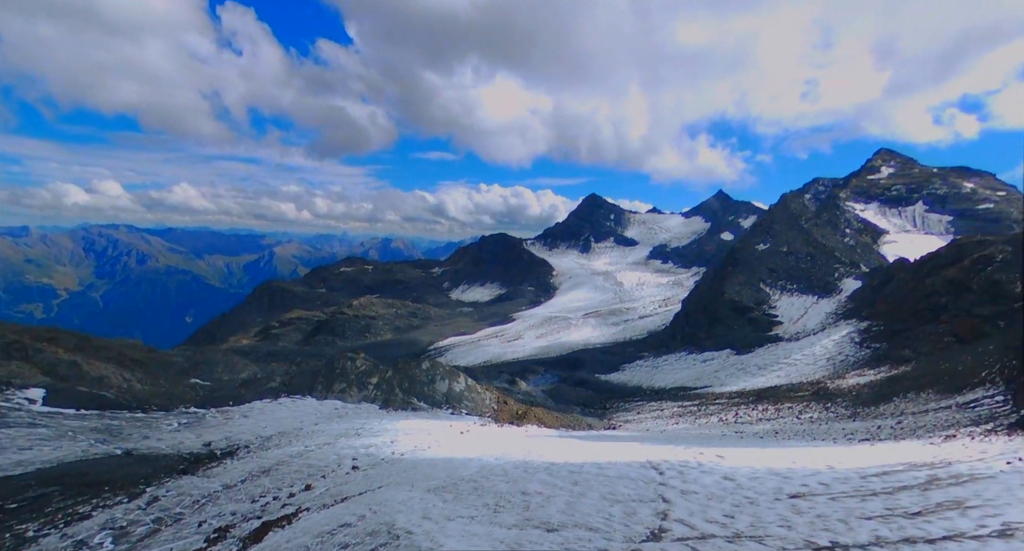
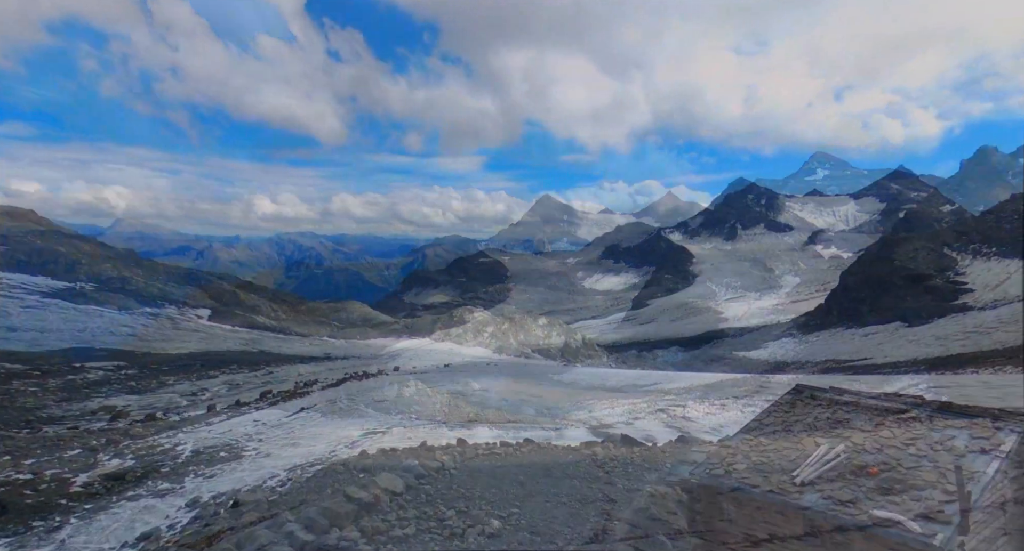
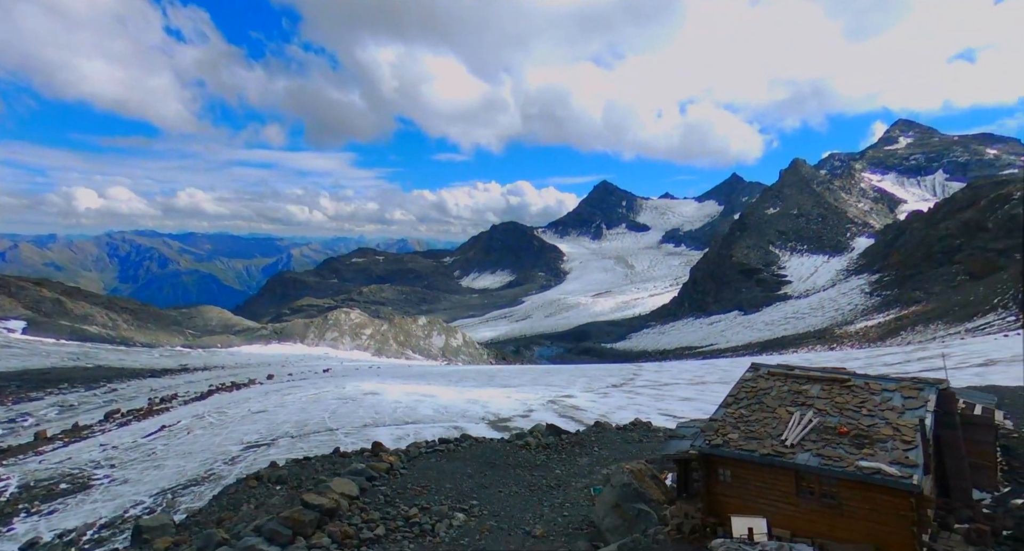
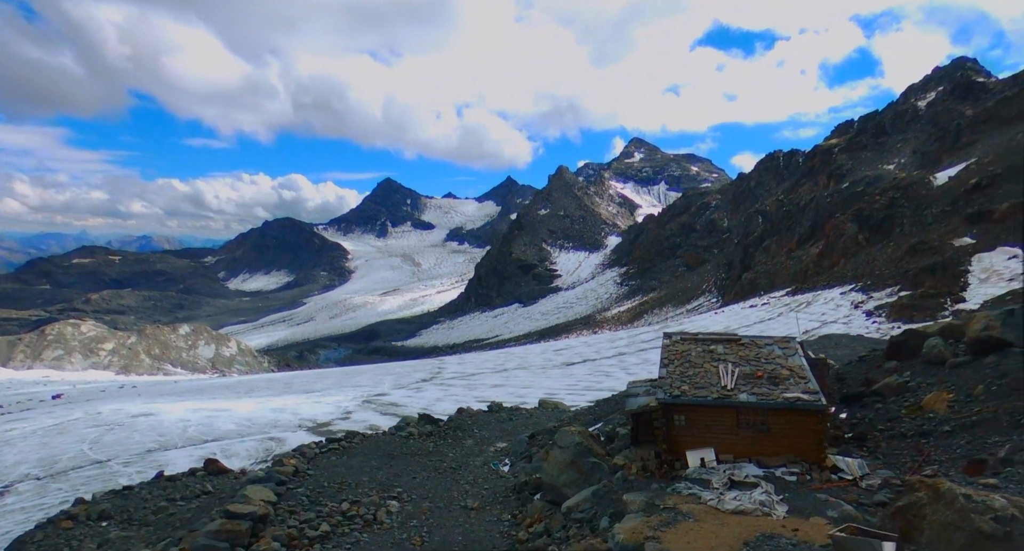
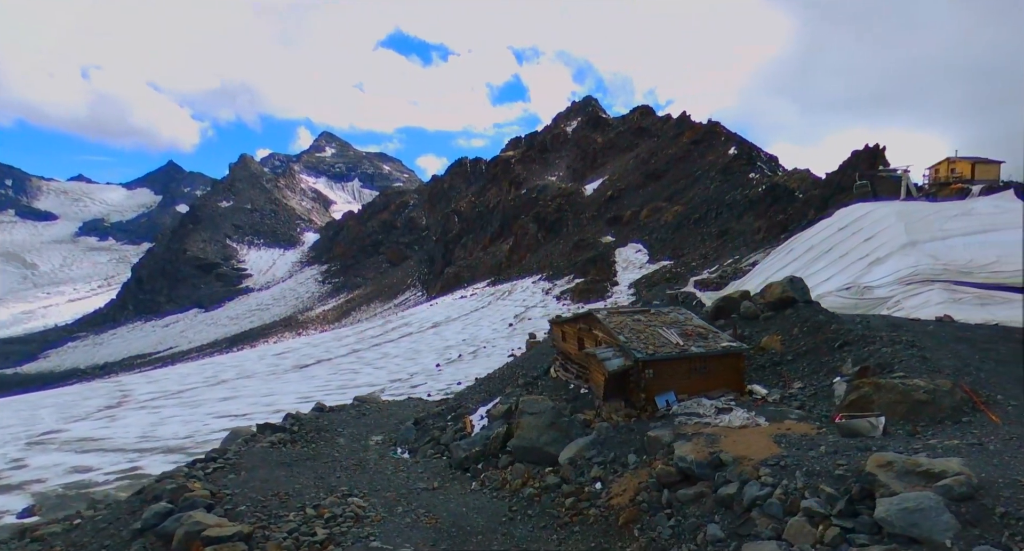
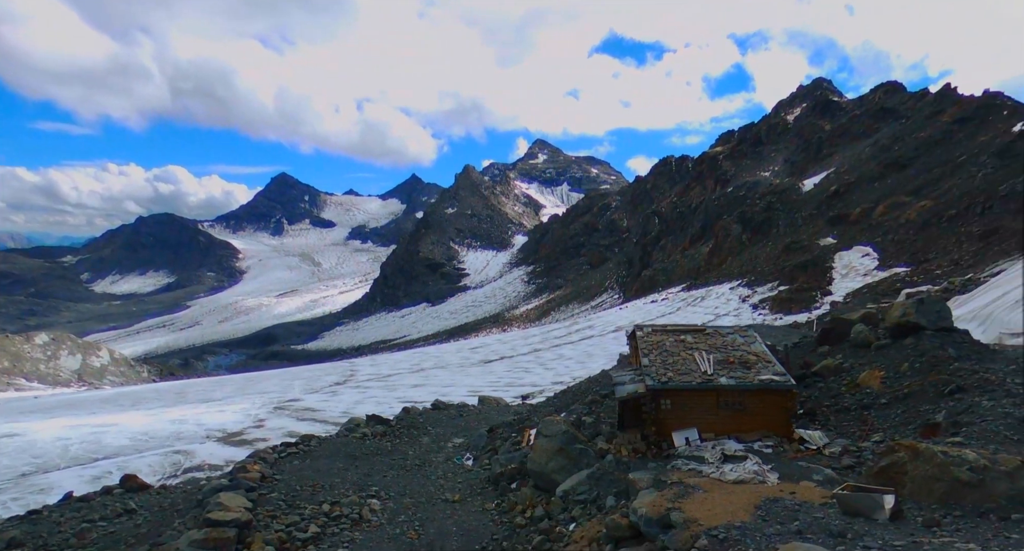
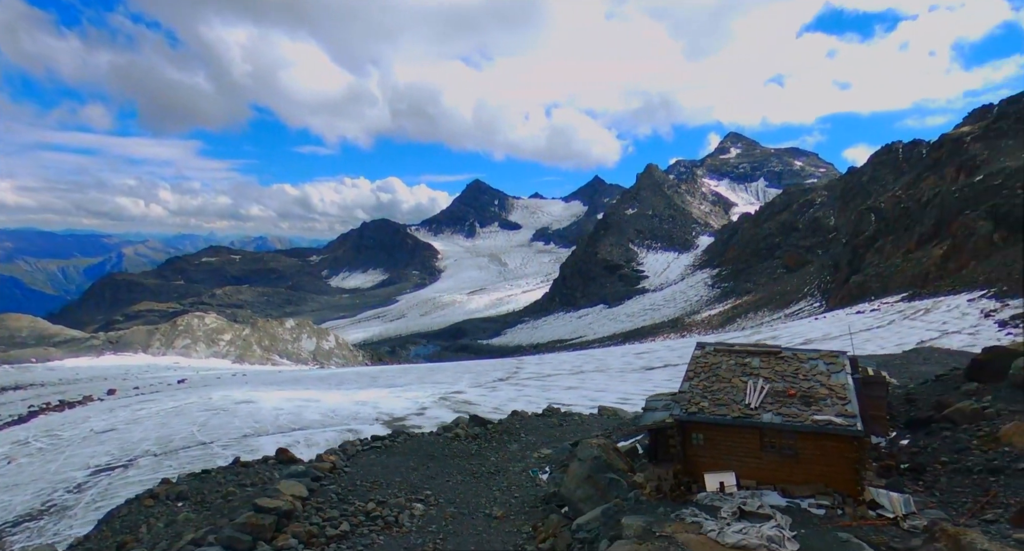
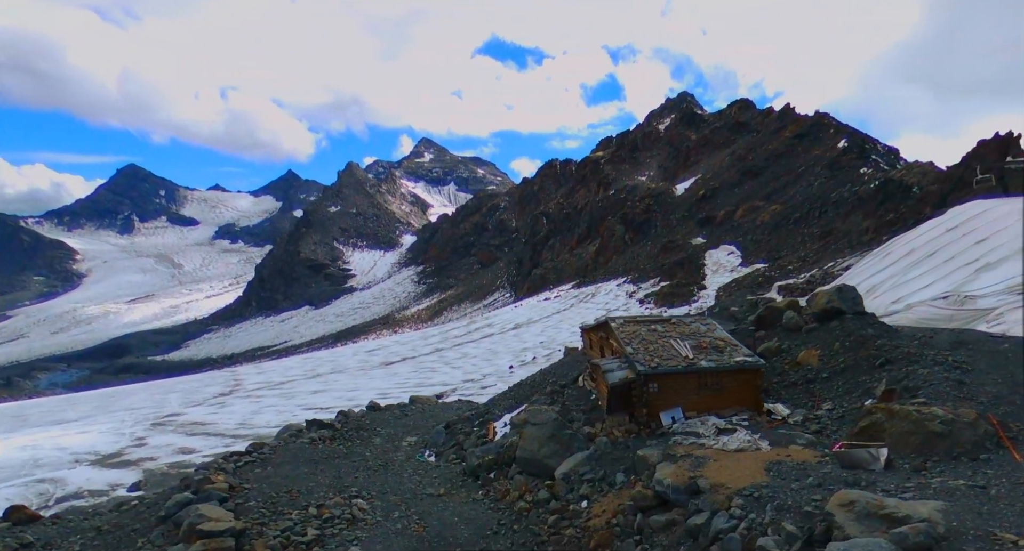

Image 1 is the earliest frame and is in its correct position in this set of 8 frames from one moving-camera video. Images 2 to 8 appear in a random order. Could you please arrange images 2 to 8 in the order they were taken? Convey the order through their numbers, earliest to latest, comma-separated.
2, 3, 7, 4, 6, 8, 5
